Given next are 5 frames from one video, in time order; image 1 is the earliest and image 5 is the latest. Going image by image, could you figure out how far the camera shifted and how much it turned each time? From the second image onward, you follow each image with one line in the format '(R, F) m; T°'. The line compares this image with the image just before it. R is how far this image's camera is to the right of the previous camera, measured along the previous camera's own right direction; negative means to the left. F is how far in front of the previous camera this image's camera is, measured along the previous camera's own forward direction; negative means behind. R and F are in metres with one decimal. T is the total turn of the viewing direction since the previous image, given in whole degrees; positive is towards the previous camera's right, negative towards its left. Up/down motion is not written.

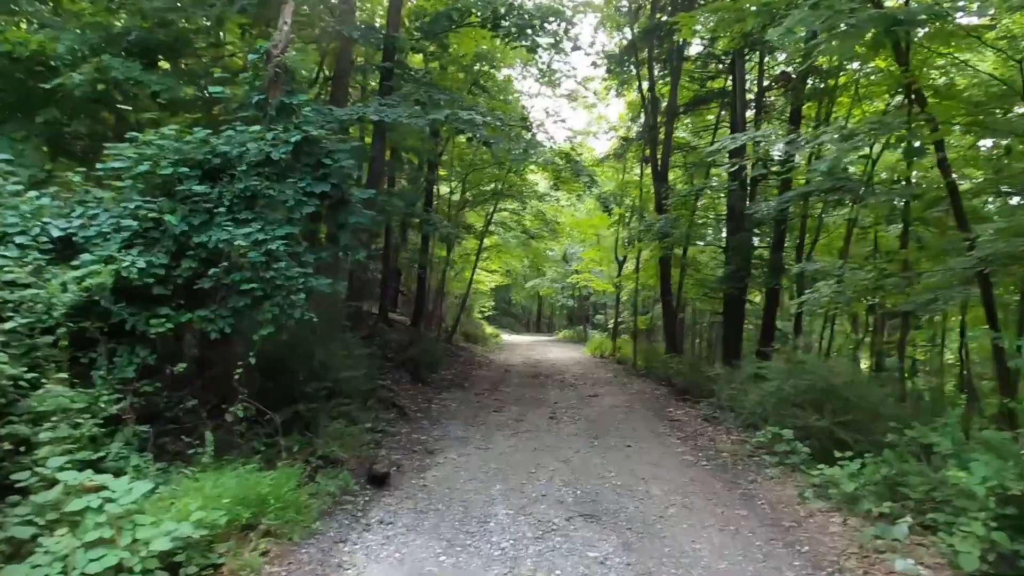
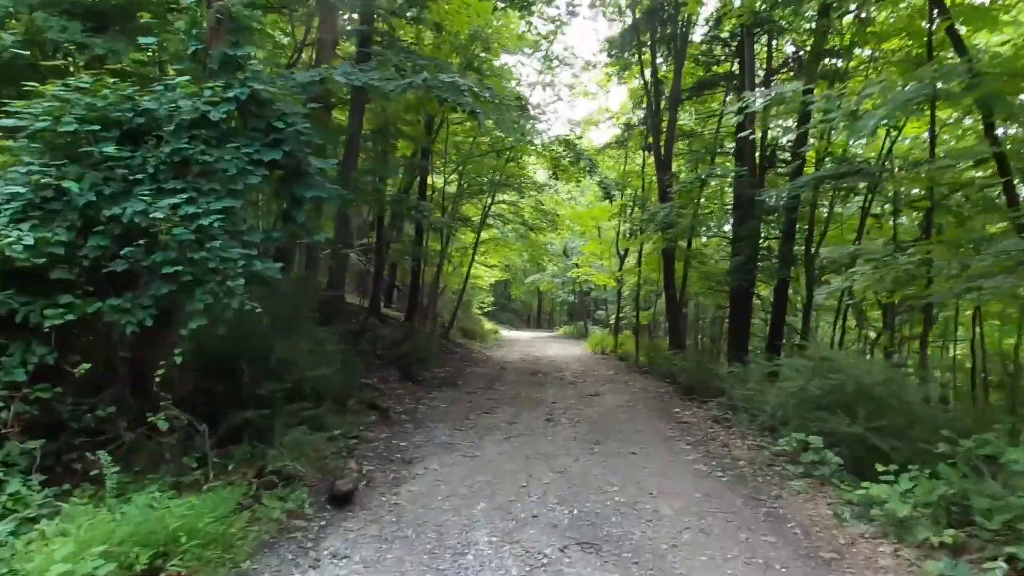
(+0.1, +0.7) m; 0°
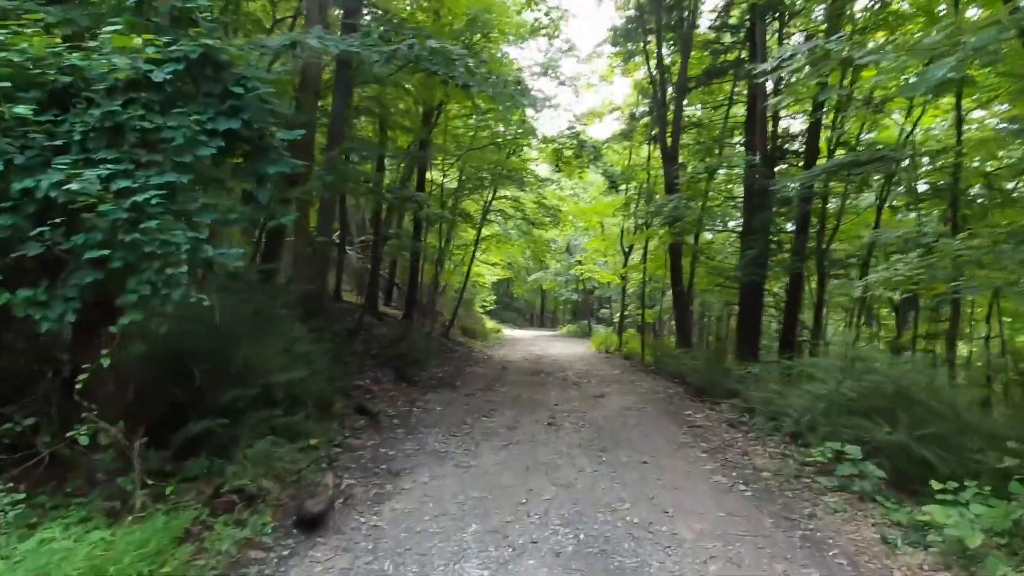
(0.0, +0.6) m; 0°
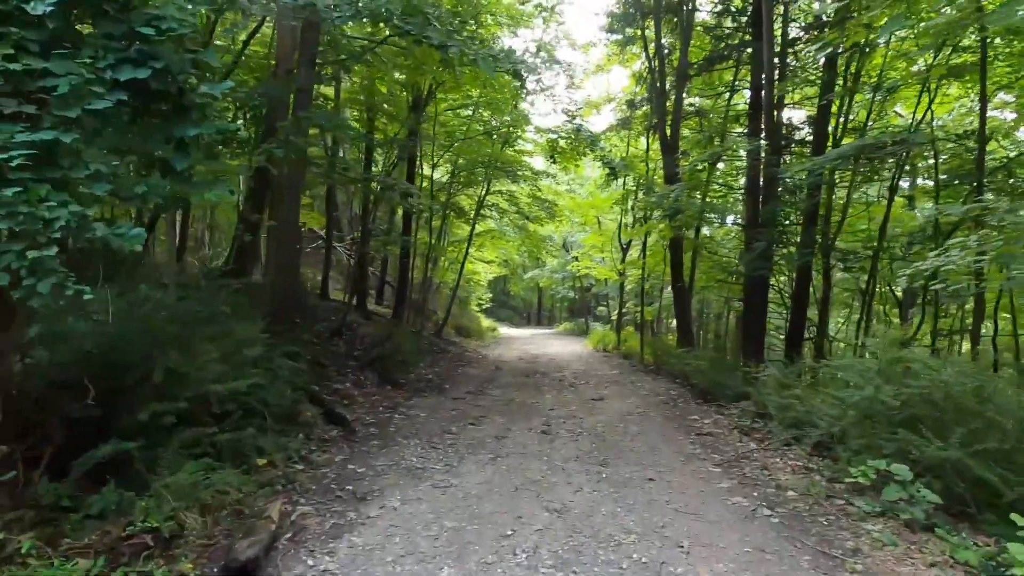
(+0.1, +0.7) m; 0°
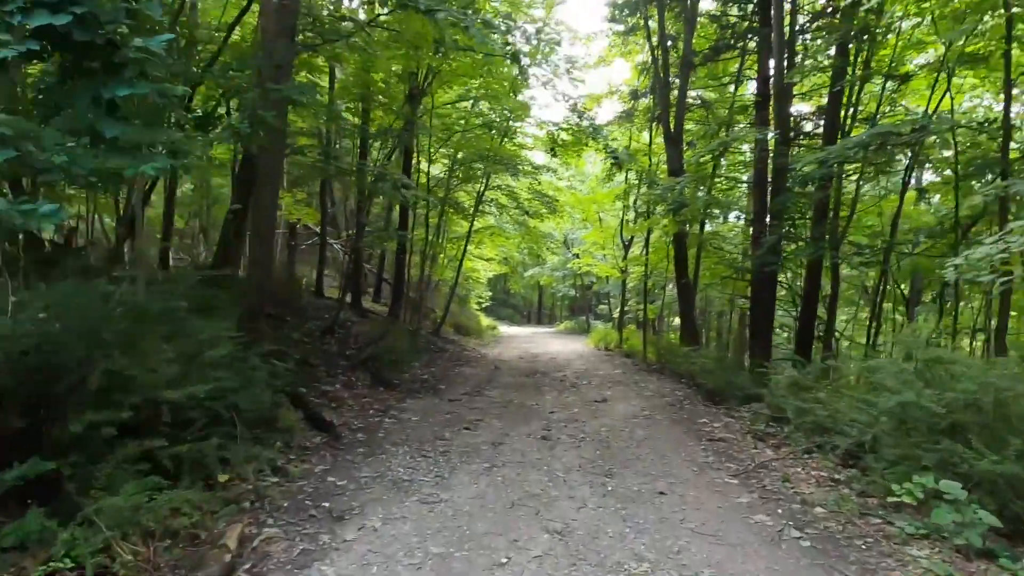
(0.0, +0.5) m; 0°
